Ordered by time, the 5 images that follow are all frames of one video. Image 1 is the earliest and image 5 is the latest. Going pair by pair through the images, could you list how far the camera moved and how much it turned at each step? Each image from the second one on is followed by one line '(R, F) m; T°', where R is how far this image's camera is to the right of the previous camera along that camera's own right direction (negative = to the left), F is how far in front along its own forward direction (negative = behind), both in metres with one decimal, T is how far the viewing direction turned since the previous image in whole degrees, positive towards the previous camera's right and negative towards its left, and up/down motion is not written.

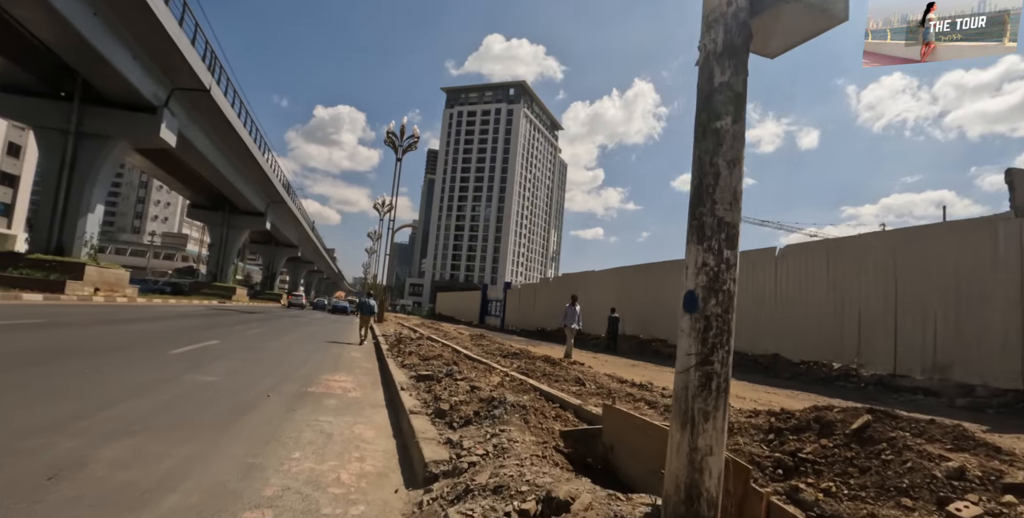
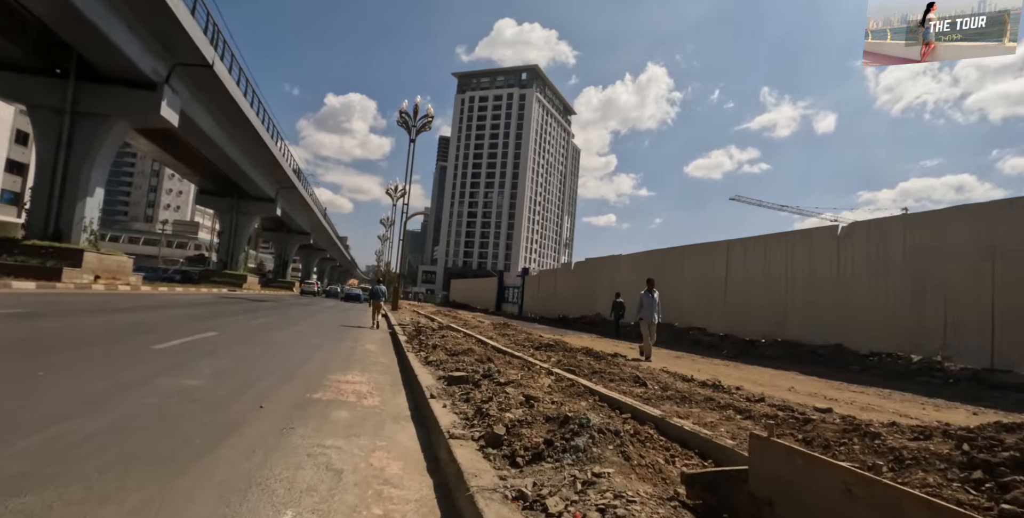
(-0.5, +1.3) m; -1°
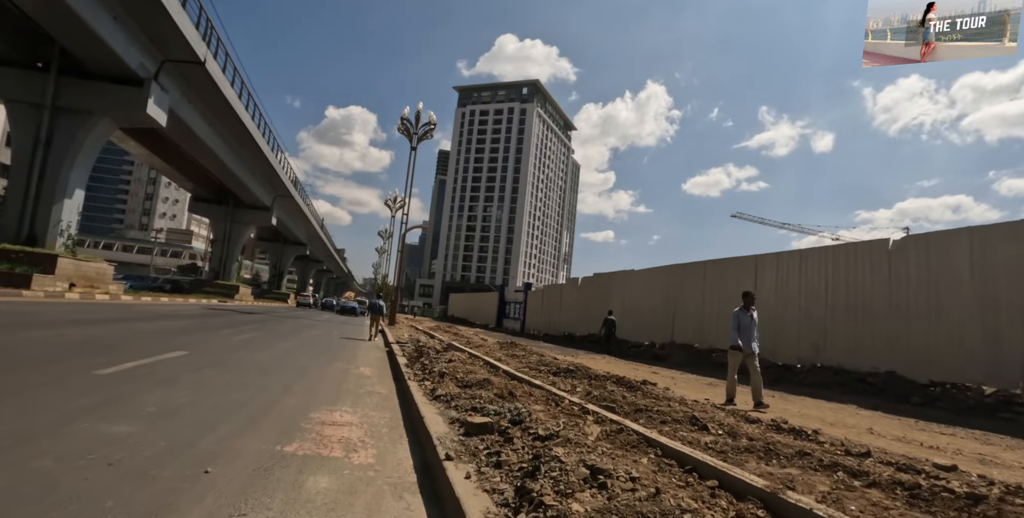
(-0.4, +1.2) m; 0°
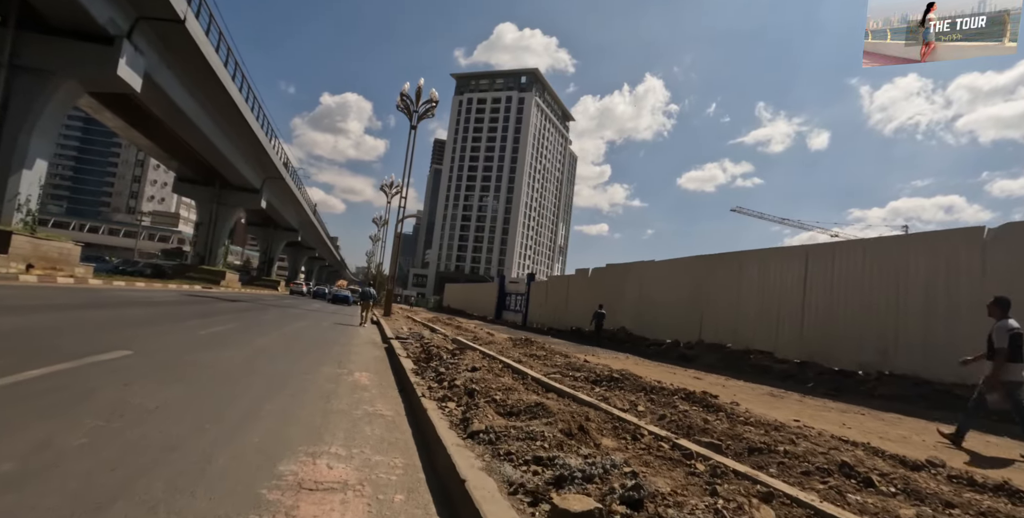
(-0.6, +1.7) m; +1°
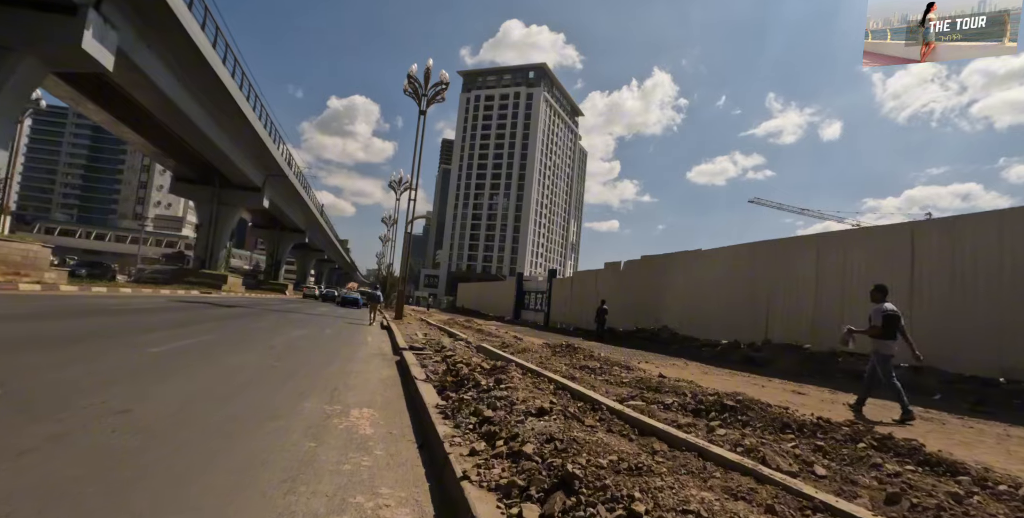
(-0.6, +2.2) m; -1°
